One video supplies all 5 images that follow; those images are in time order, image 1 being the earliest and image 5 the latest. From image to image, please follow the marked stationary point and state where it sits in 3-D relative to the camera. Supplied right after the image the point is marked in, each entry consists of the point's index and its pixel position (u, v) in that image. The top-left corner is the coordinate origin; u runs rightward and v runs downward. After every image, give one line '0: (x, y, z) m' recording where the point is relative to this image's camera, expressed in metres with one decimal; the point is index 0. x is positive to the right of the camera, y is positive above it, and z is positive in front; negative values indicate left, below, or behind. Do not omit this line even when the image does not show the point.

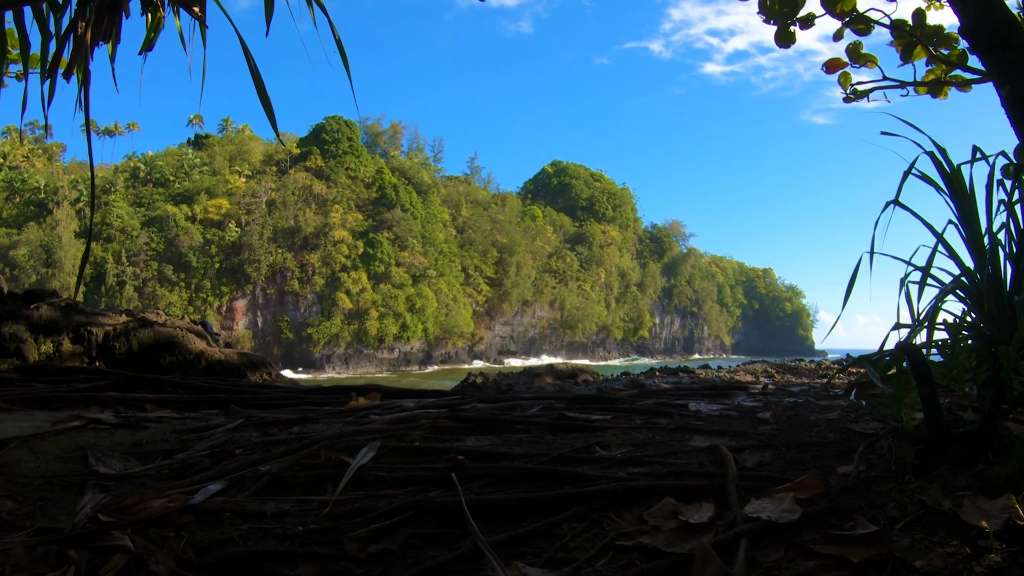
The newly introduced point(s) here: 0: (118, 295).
0: (-13.6, -0.2, +19.7) m
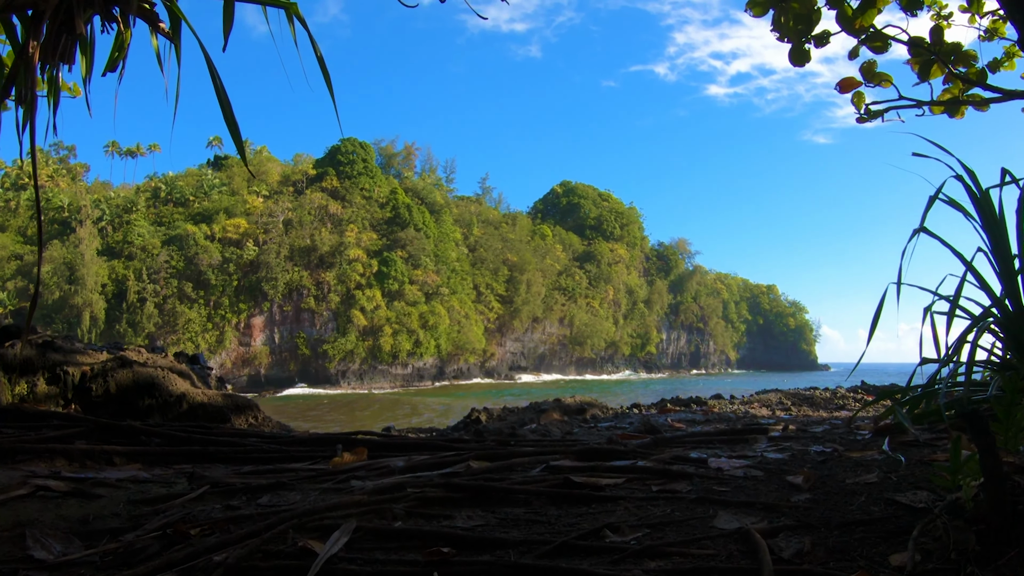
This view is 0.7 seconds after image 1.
0: (-13.2, -0.9, +20.0) m
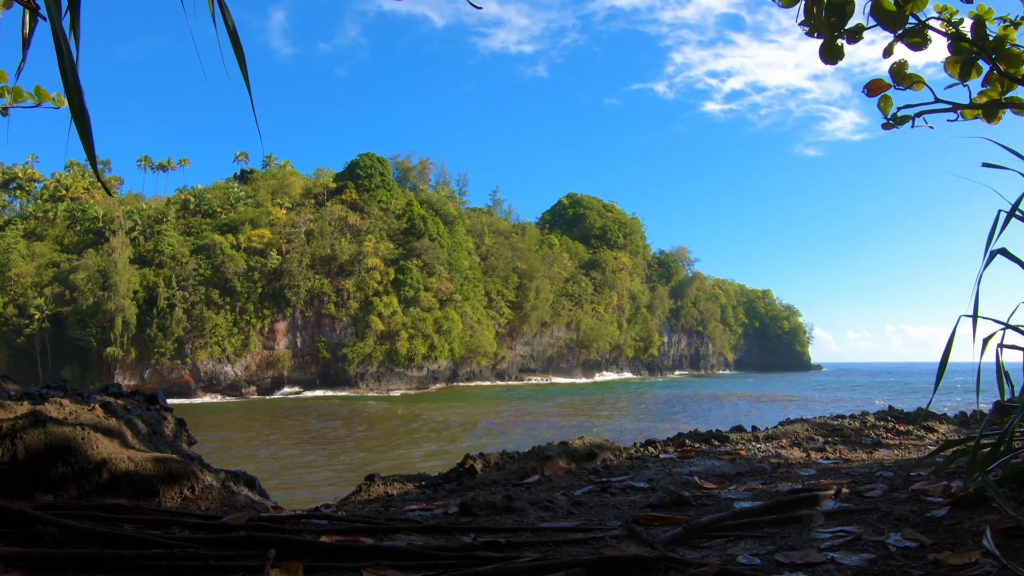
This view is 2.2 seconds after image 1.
0: (-12.7, -1.1, +21.1) m
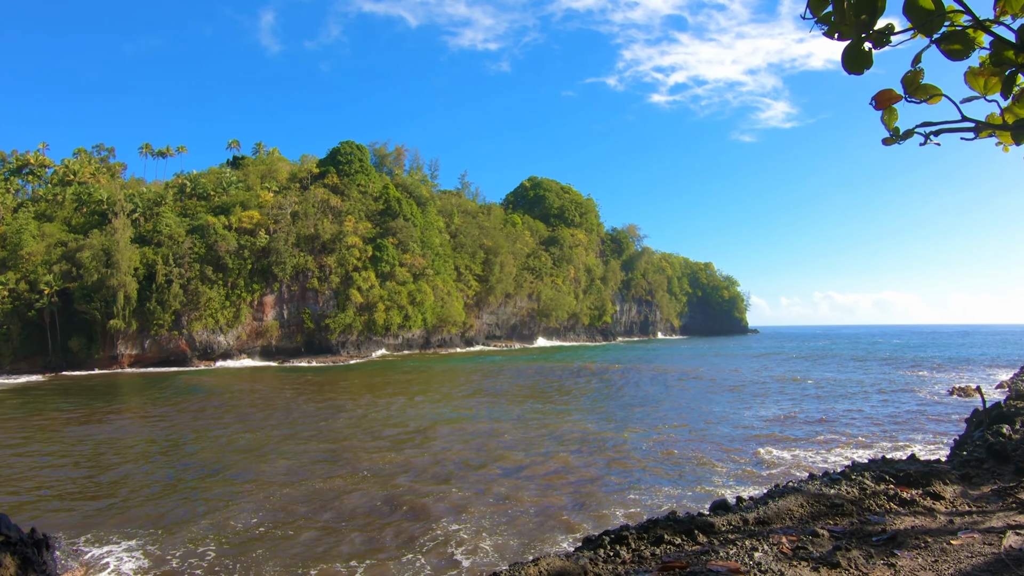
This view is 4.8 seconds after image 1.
0: (-14.3, +0.1, +23.6) m
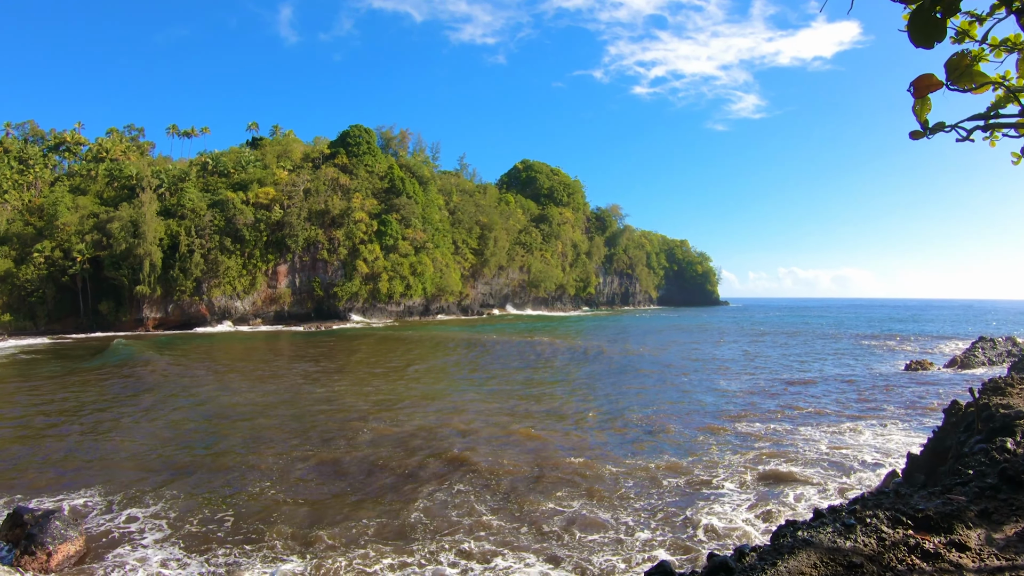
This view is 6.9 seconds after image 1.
0: (-14.7, +1.7, +26.2) m
